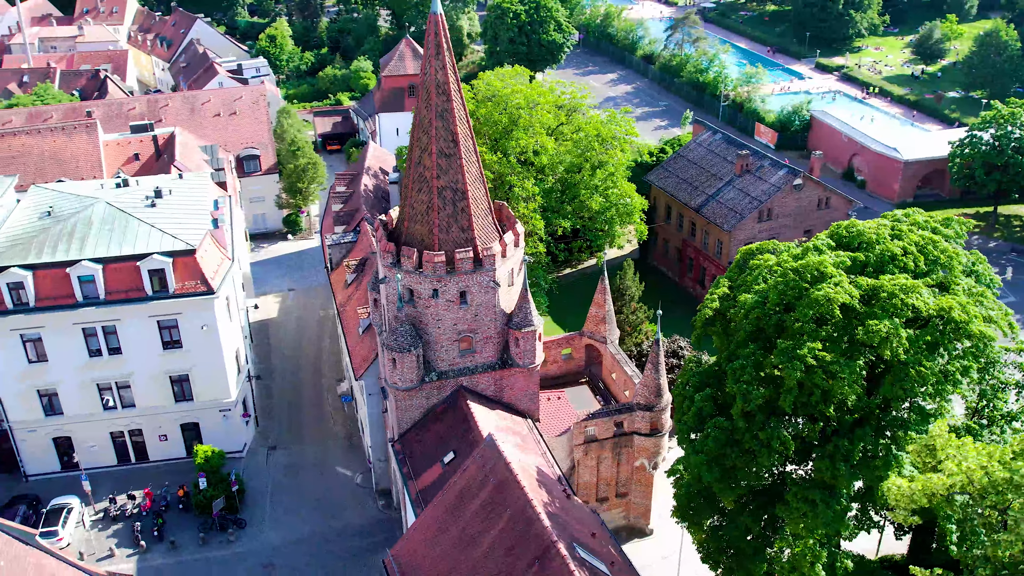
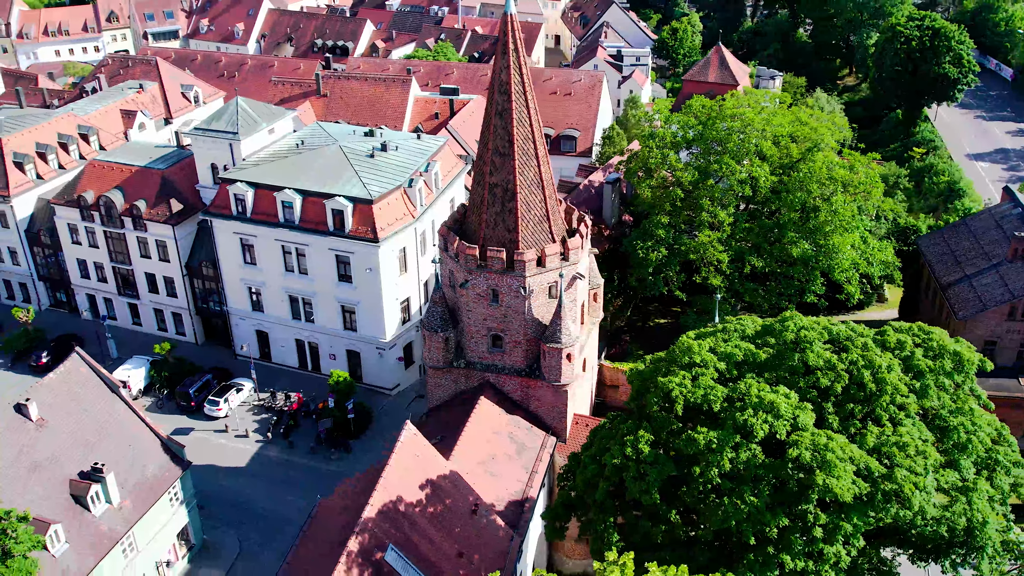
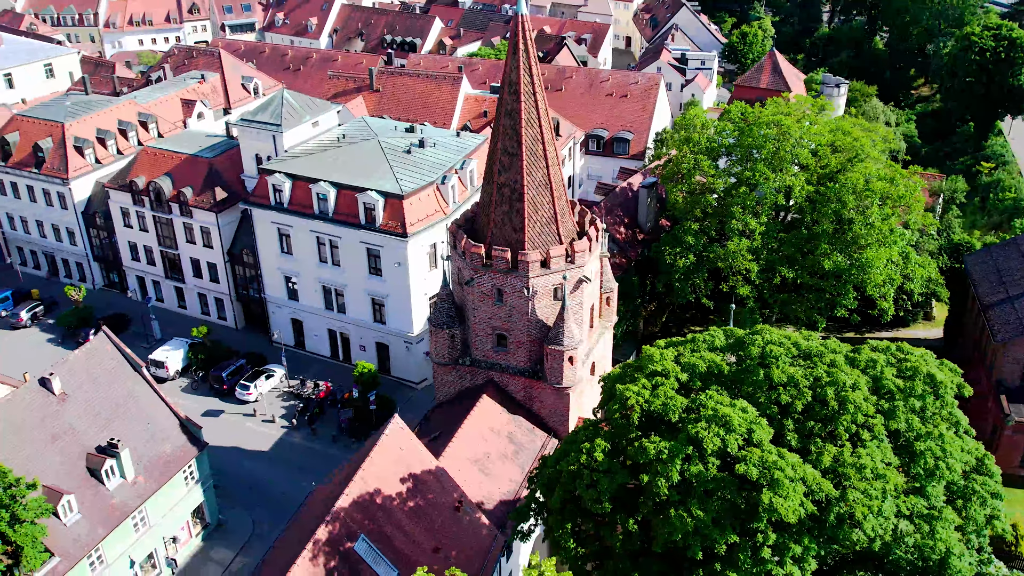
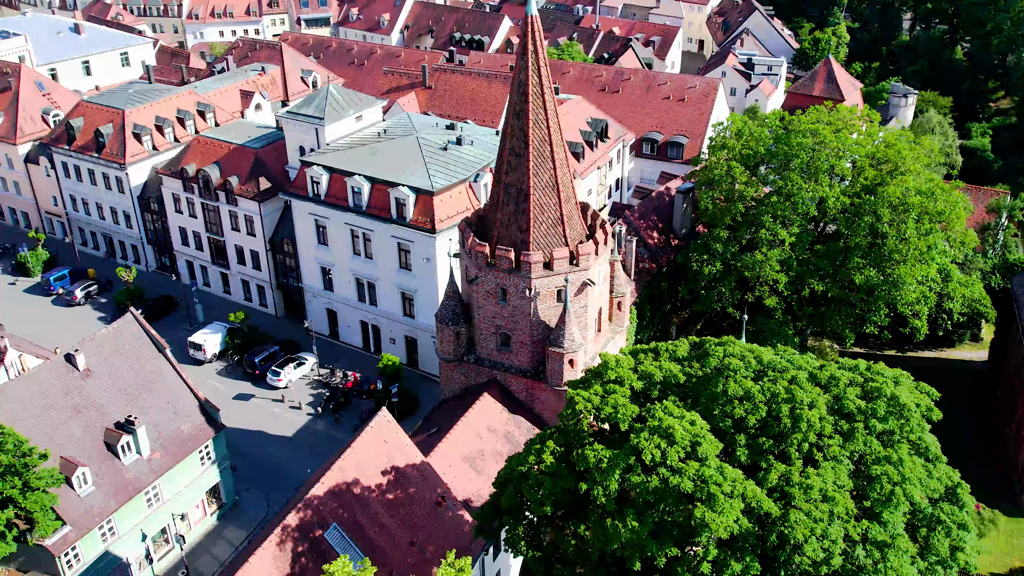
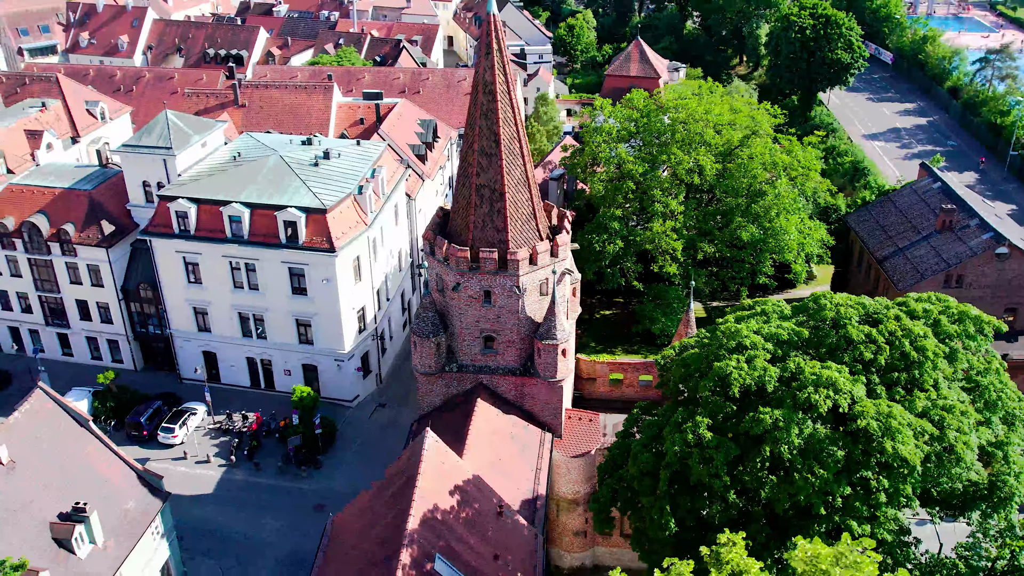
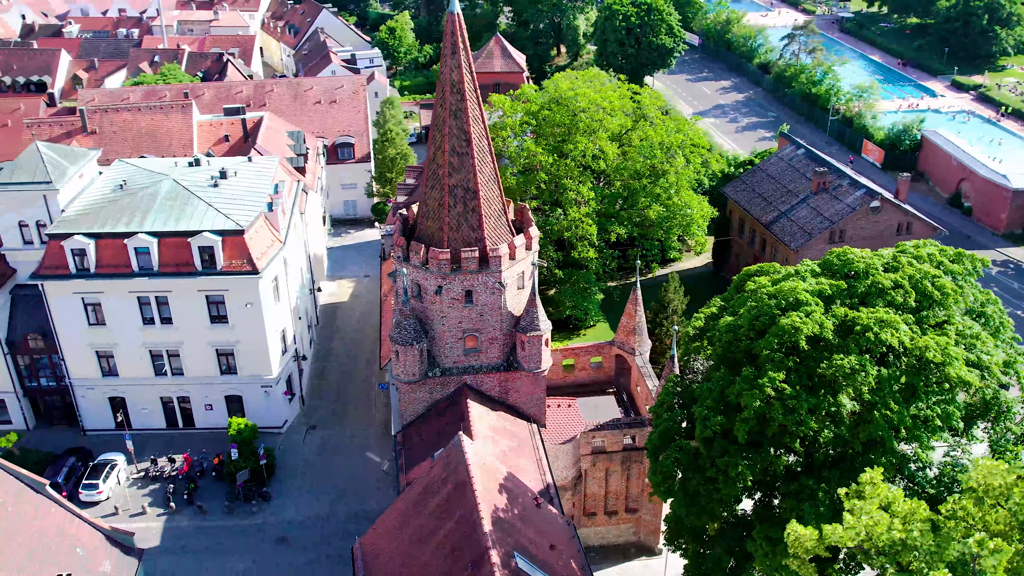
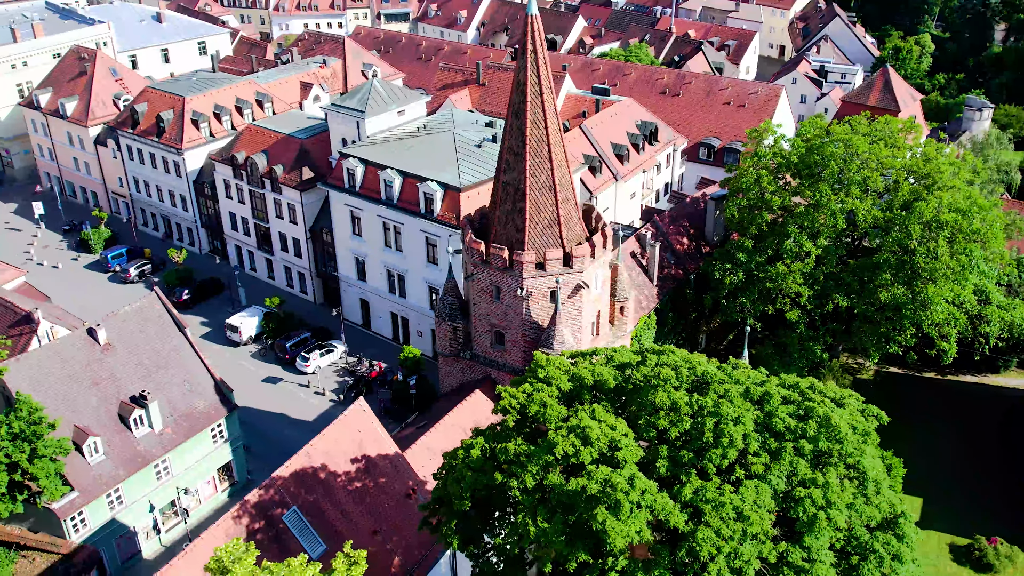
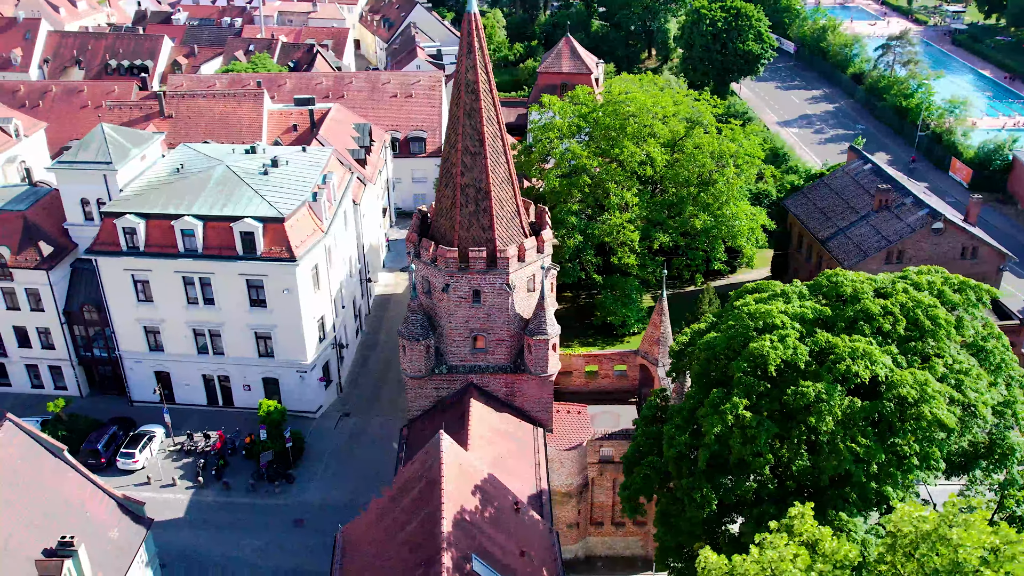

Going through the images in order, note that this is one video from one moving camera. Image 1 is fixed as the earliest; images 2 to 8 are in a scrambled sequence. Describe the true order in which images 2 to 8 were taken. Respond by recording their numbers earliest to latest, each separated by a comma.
6, 8, 5, 2, 3, 4, 7
